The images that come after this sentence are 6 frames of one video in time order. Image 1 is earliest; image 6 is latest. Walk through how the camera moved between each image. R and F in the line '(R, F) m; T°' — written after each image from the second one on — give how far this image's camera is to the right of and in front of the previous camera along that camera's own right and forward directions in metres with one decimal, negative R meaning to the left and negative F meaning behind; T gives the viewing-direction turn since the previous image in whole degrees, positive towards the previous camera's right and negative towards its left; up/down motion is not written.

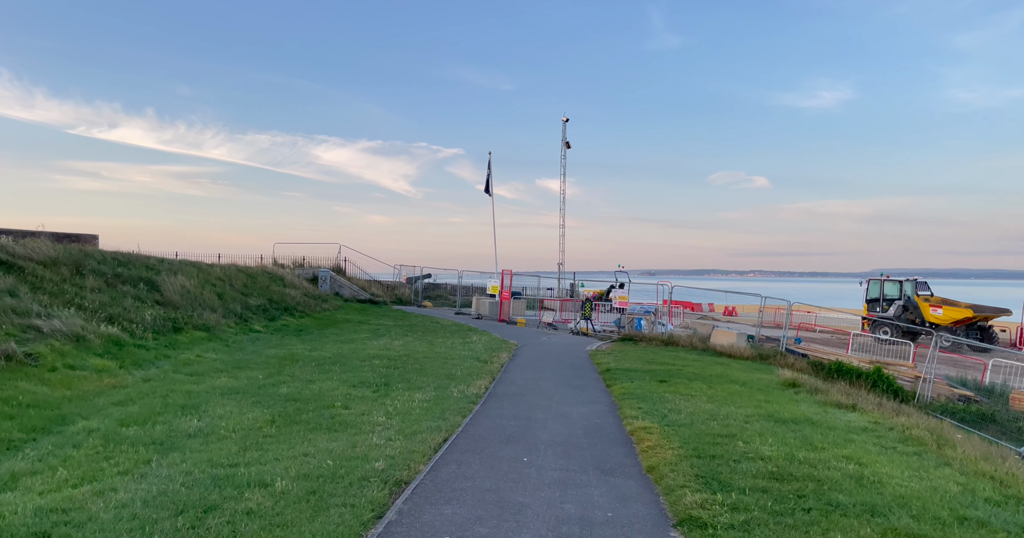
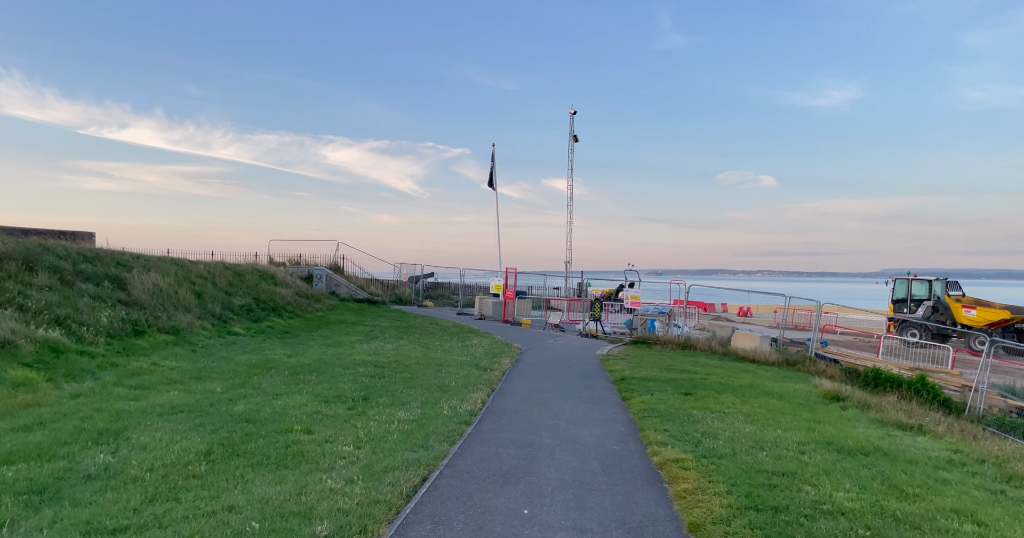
(+0.1, +1.5) m; -1°
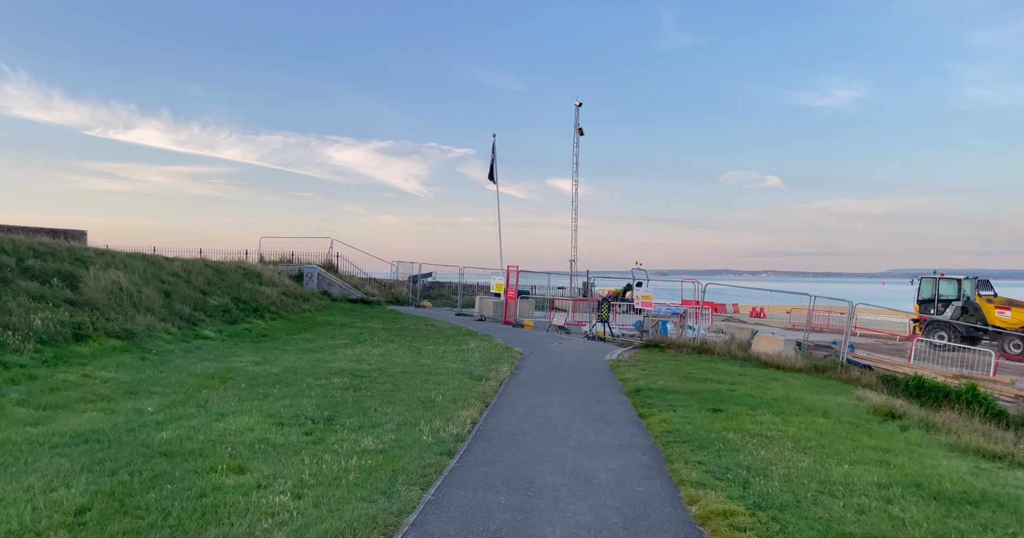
(+0.1, +1.6) m; 0°
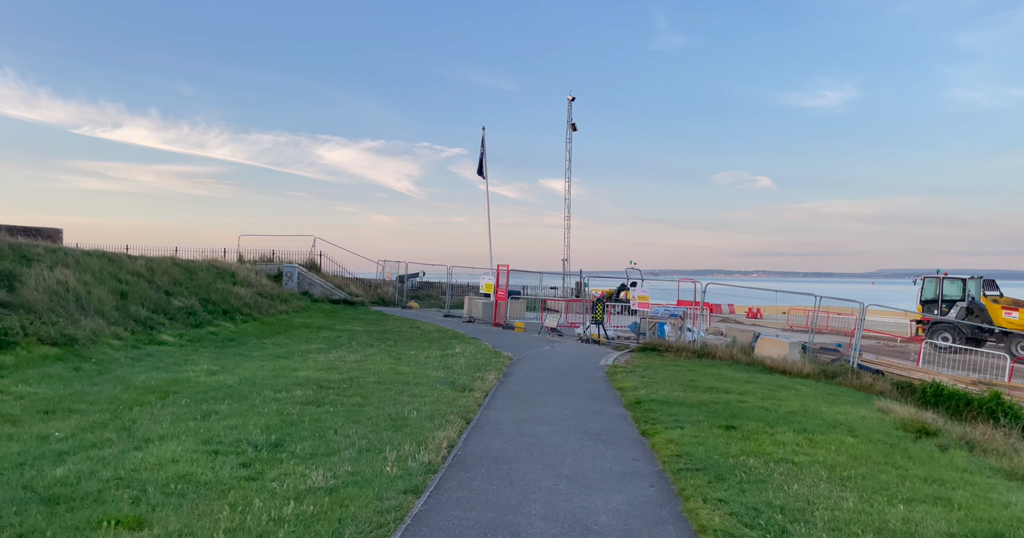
(+0.1, +1.1) m; +1°
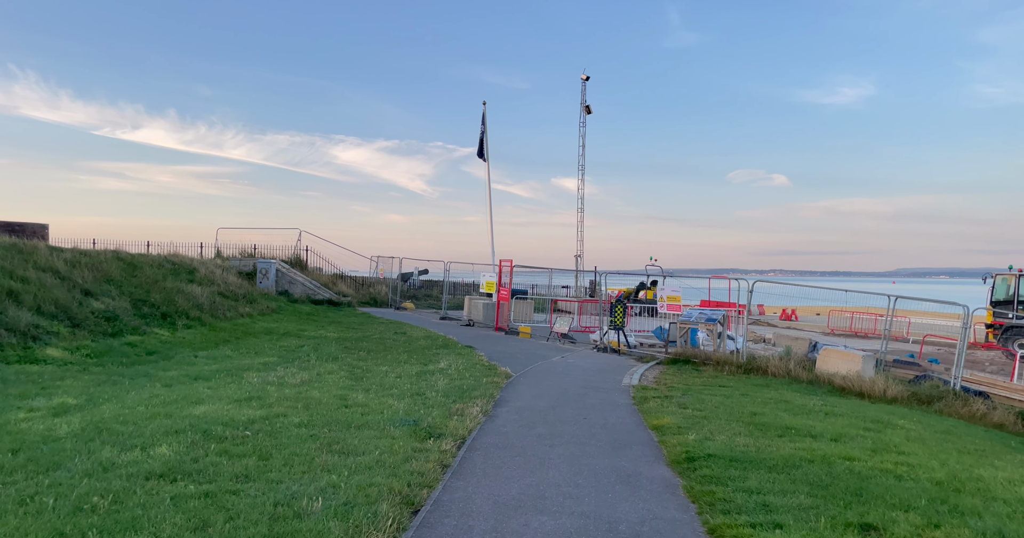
(+0.3, +3.2) m; -1°
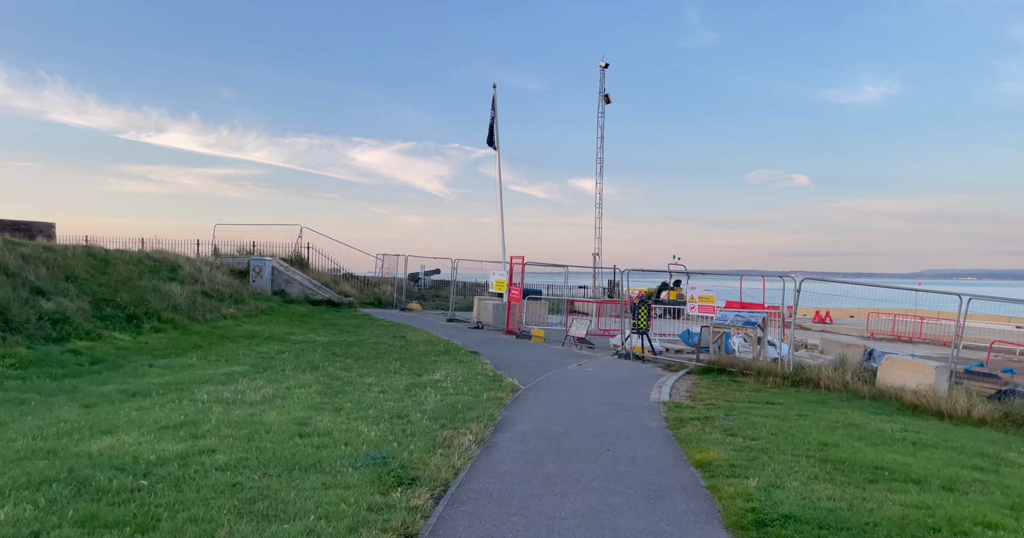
(+0.2, +1.8) m; -2°
